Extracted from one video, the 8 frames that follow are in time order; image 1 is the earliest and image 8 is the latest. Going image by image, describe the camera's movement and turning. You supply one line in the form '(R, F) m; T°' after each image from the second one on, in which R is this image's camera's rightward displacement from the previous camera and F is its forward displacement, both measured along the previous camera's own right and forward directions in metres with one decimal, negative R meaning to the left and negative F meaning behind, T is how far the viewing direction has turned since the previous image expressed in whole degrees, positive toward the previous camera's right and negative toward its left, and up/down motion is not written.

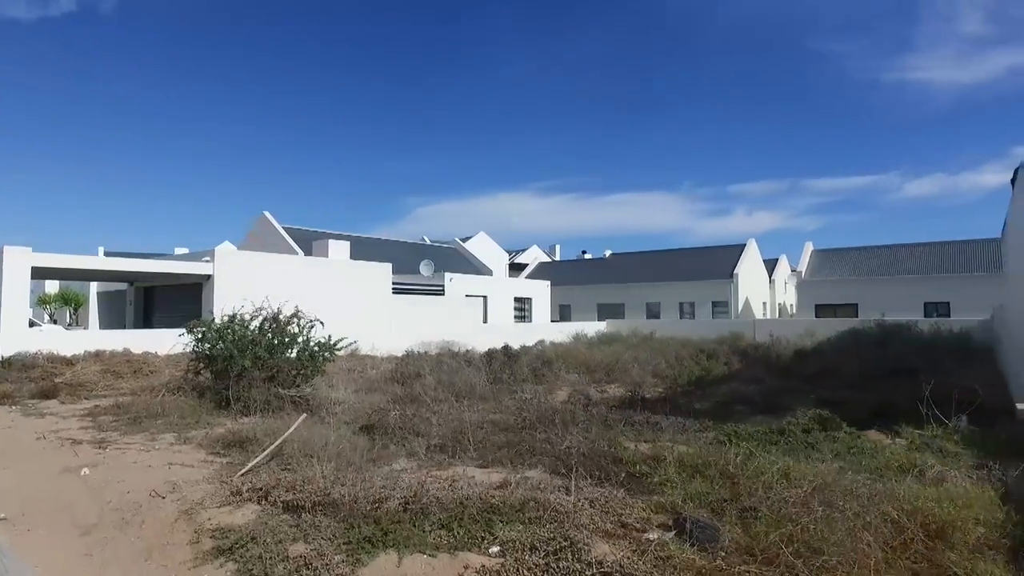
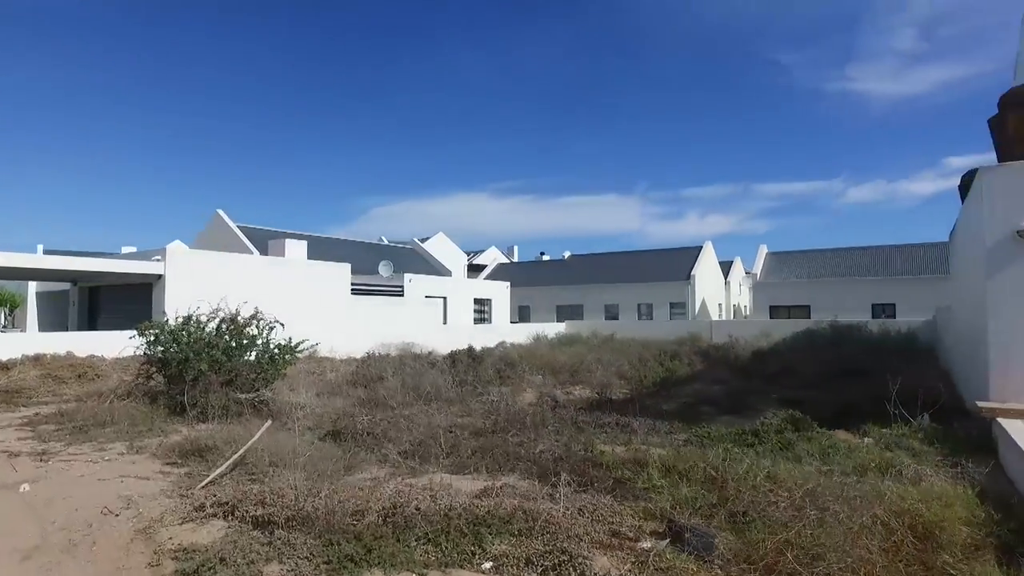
(-0.1, +0.1) m; +4°
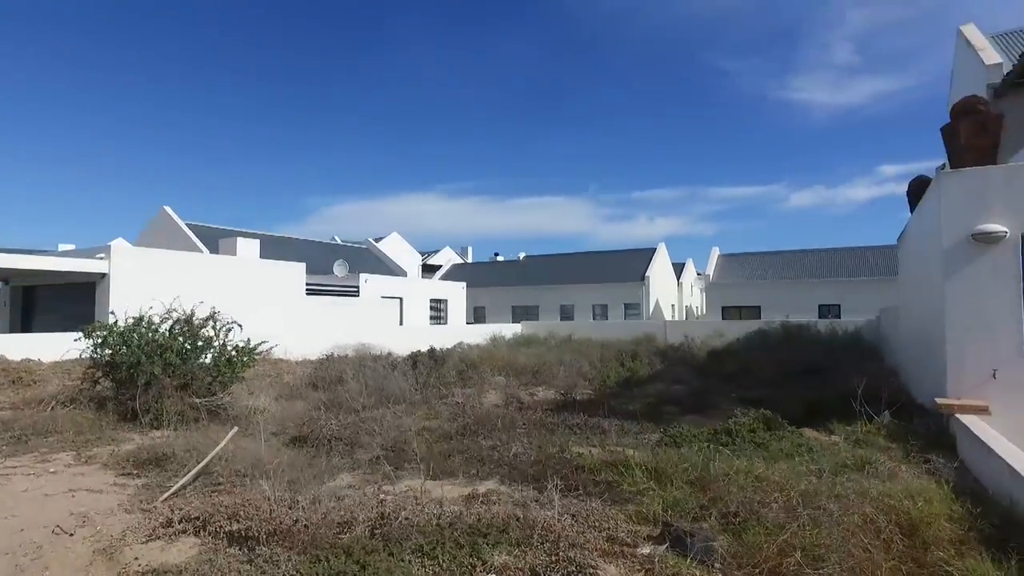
(-0.2, +0.1) m; +4°
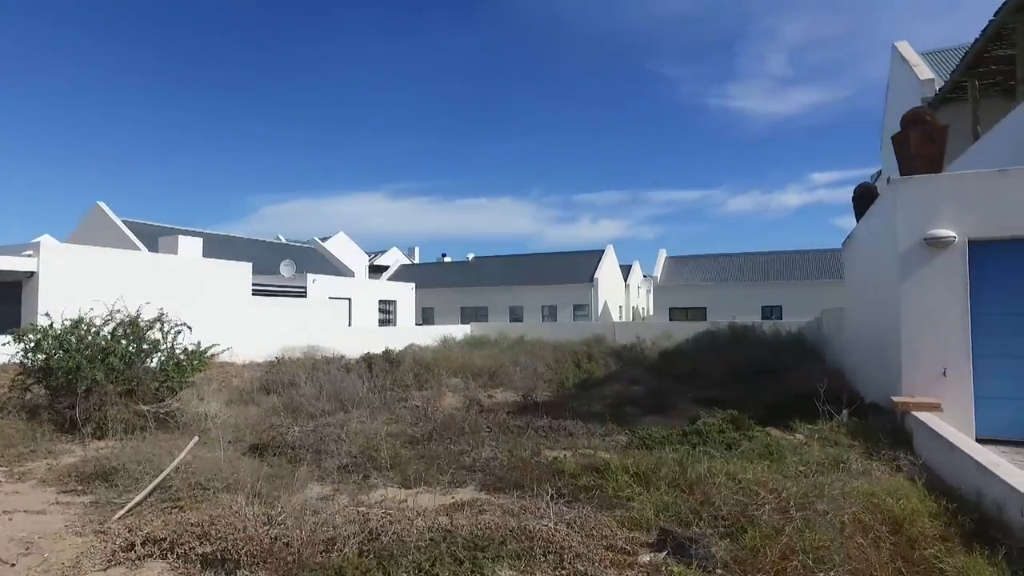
(-0.2, +0.1) m; +5°
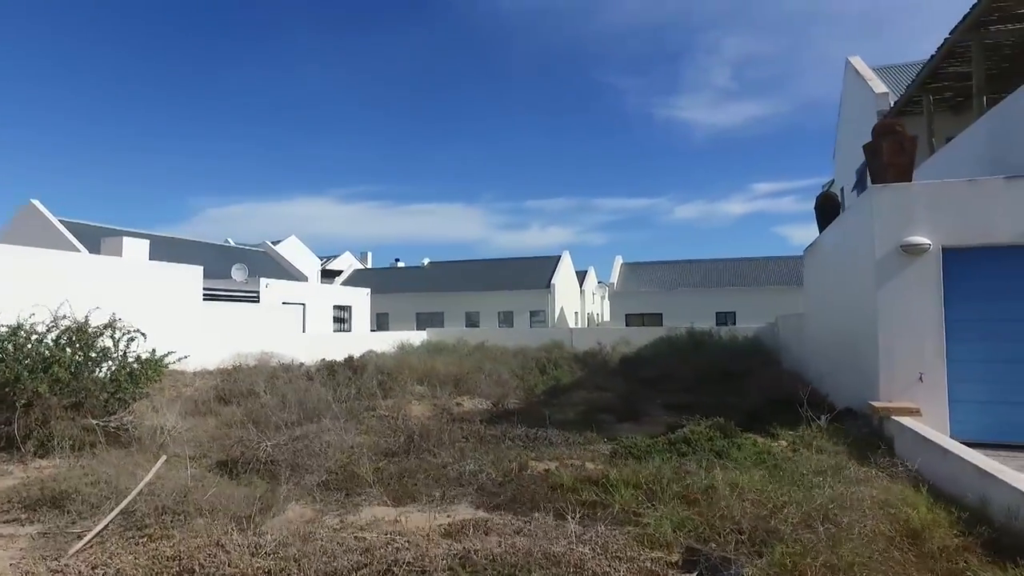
(-0.3, +0.2) m; +4°
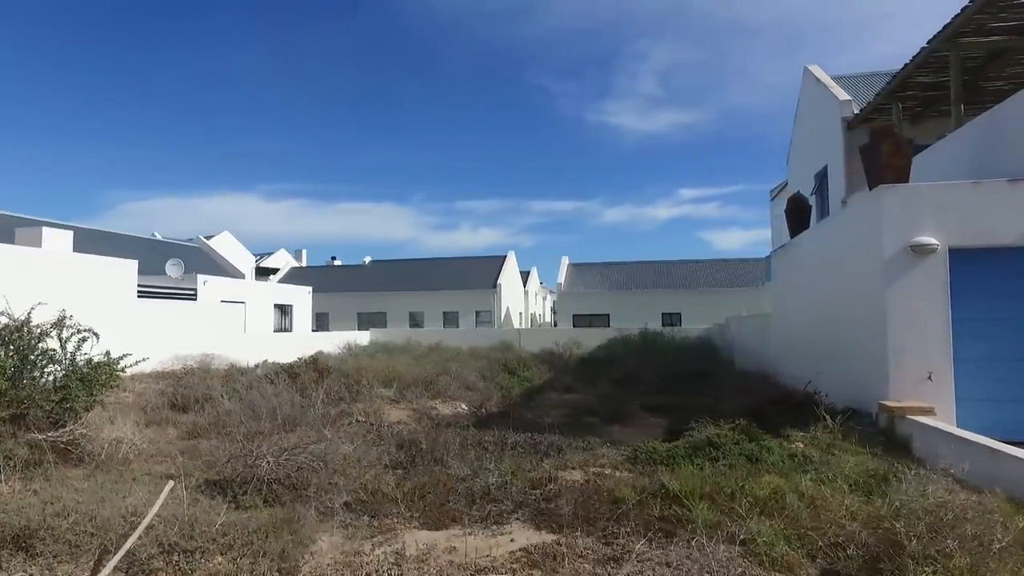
(-0.8, +0.5) m; +6°
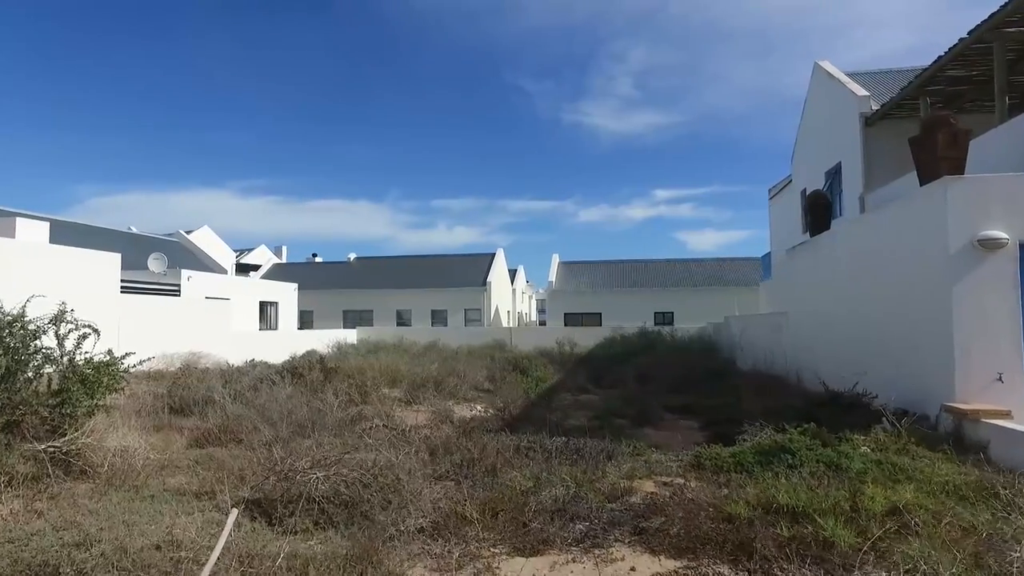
(-0.7, +0.5) m; +2°
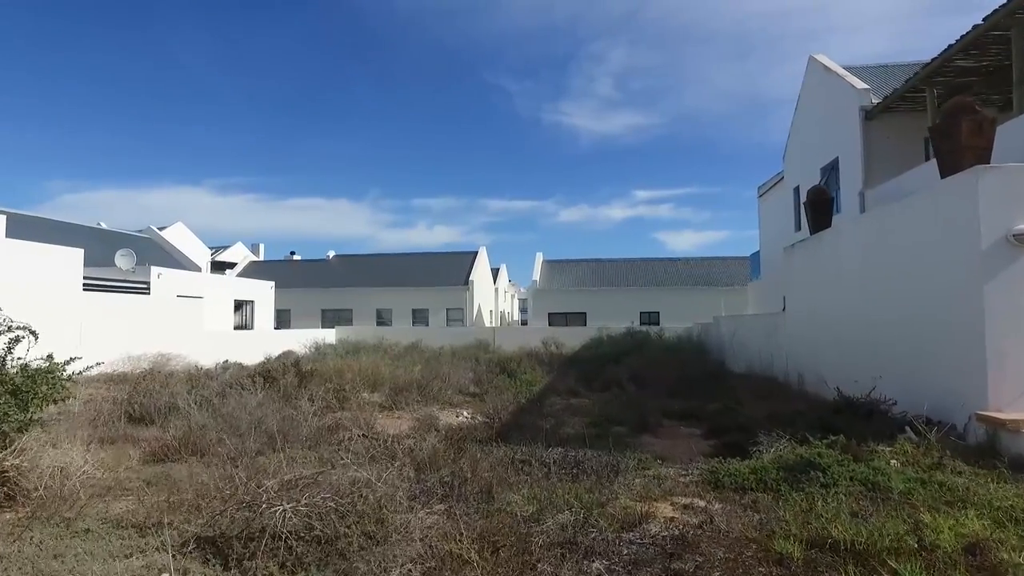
(-0.1, +0.6) m; +2°
